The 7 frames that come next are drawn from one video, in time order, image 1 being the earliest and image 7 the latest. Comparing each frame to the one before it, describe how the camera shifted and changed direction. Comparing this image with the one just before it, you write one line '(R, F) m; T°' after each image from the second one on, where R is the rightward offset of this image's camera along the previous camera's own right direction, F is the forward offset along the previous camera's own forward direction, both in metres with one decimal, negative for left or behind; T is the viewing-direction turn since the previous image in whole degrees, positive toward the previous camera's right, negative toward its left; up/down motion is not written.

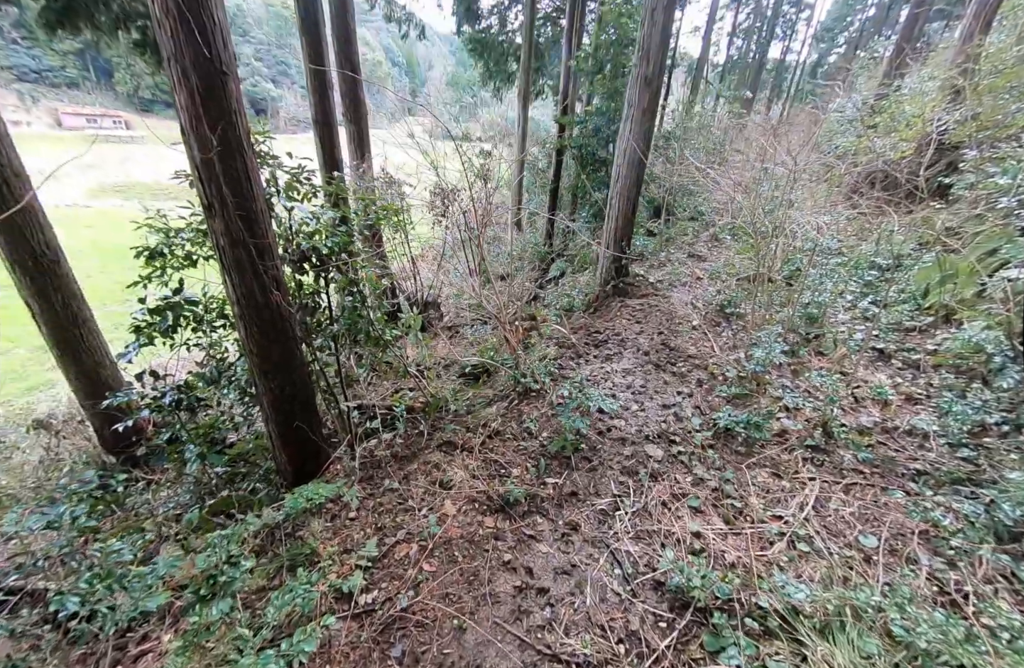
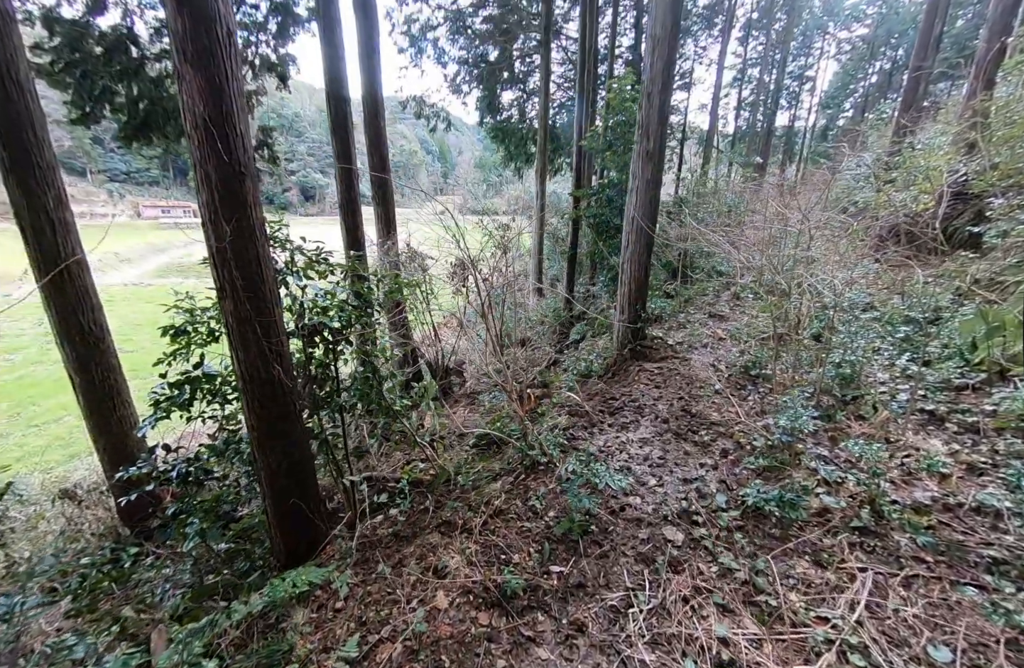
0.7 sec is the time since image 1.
(+0.2, +0.1) m; -4°
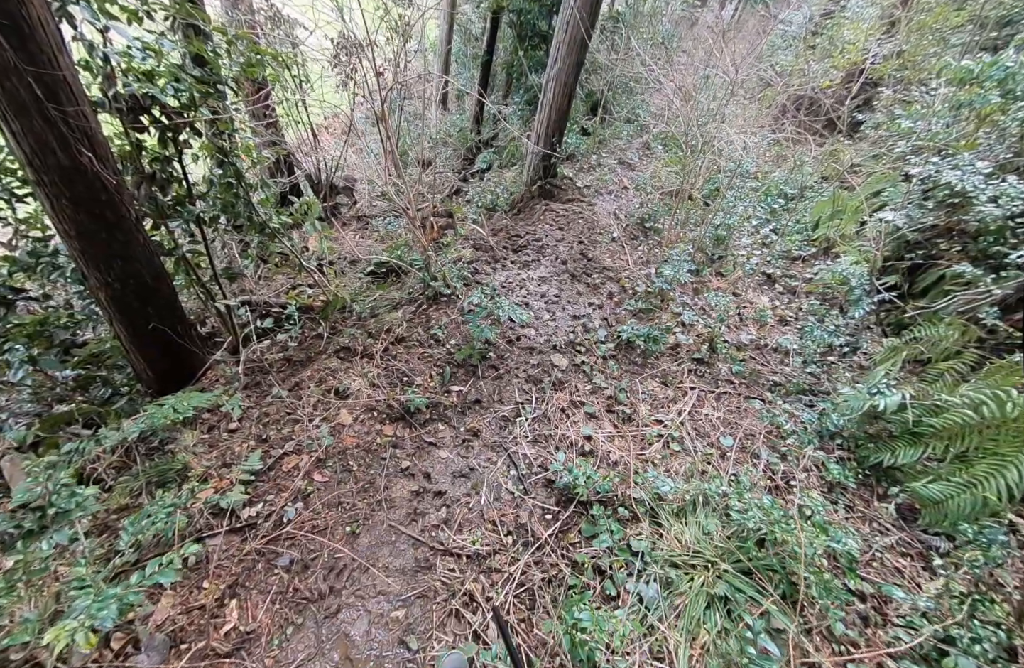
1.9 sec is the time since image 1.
(-0.1, 0.0) m; +15°
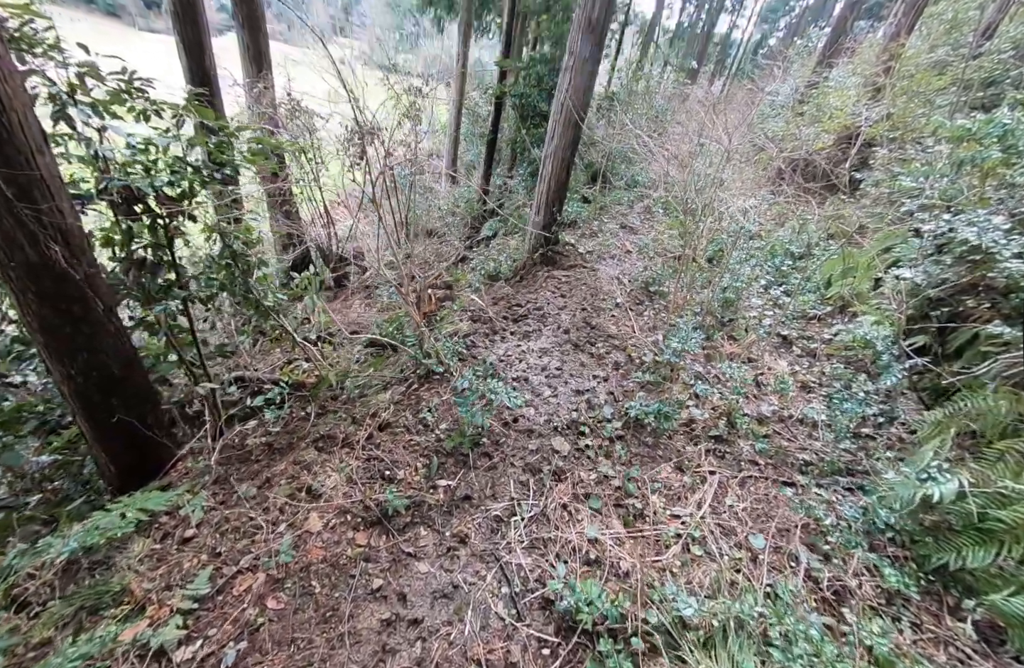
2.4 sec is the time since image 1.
(+0.1, +0.2) m; -2°
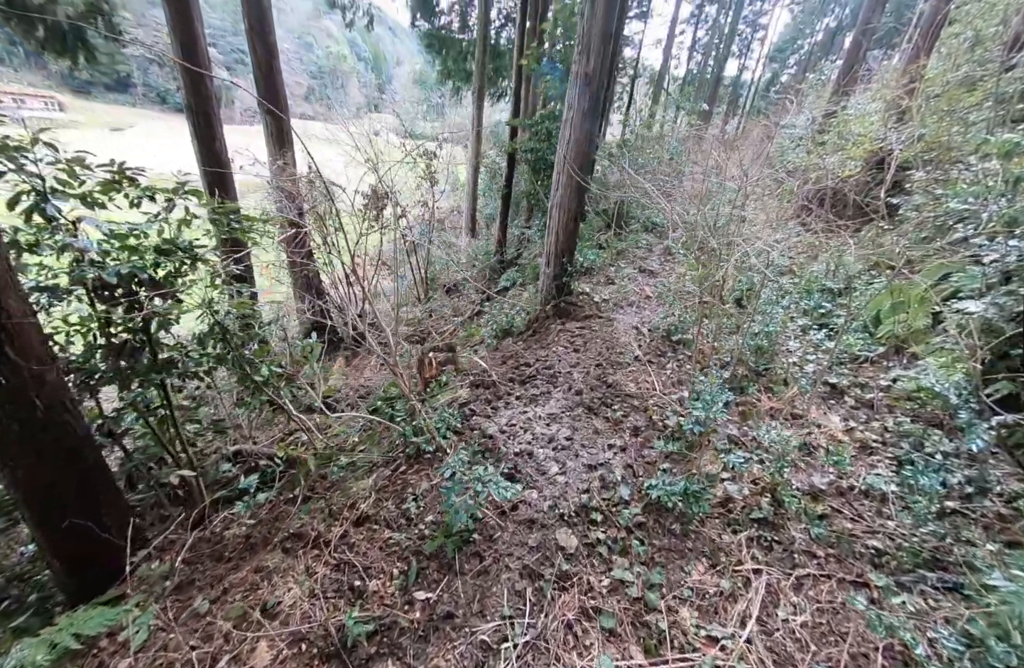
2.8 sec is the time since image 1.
(+0.2, +0.3) m; -4°
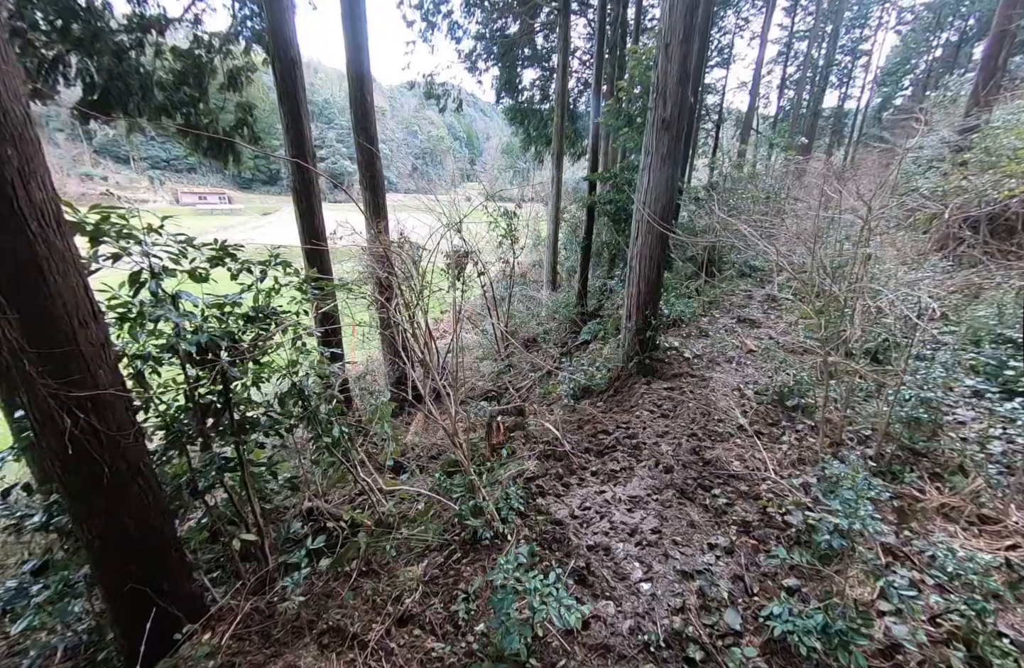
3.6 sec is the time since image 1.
(+0.1, +0.3) m; -11°
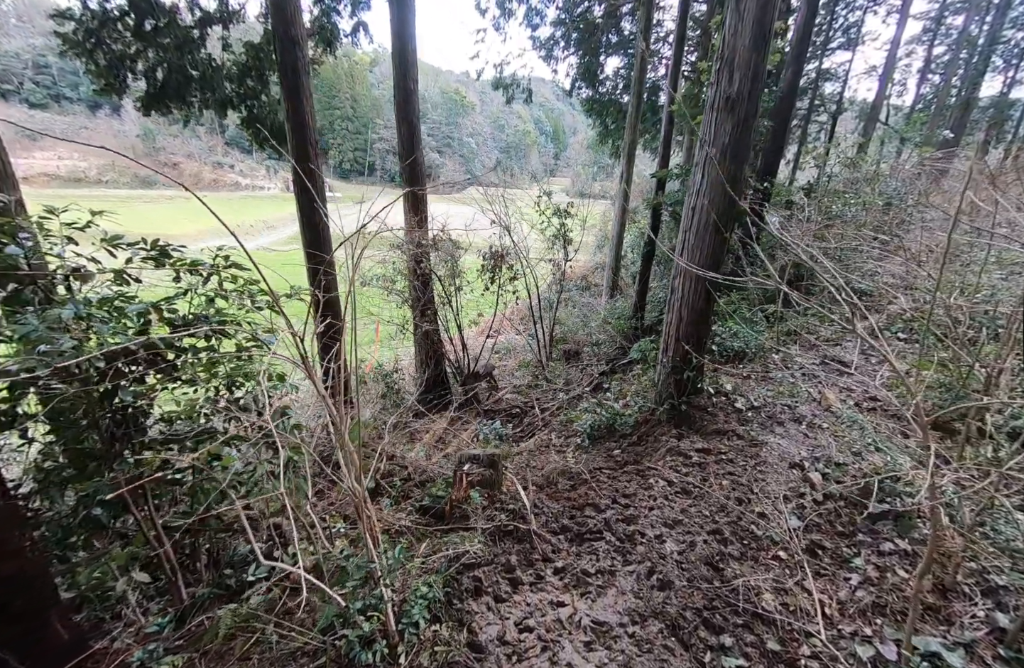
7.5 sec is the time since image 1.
(+0.5, +0.7) m; -10°
